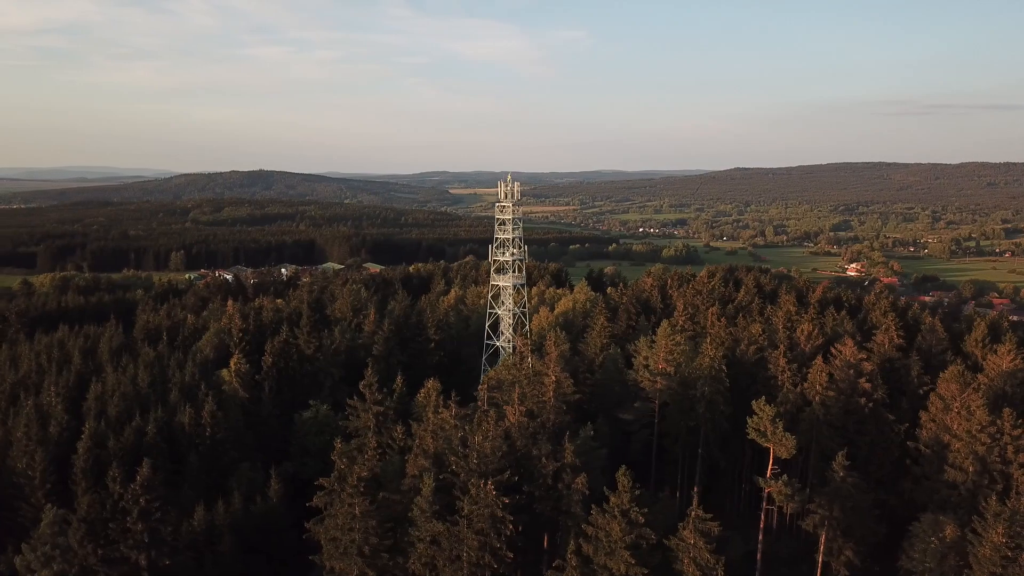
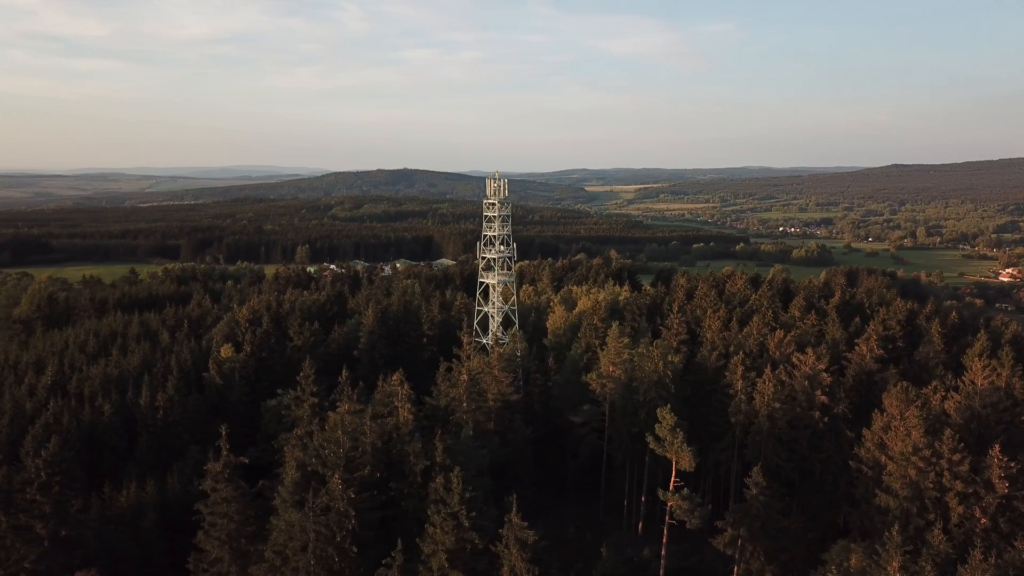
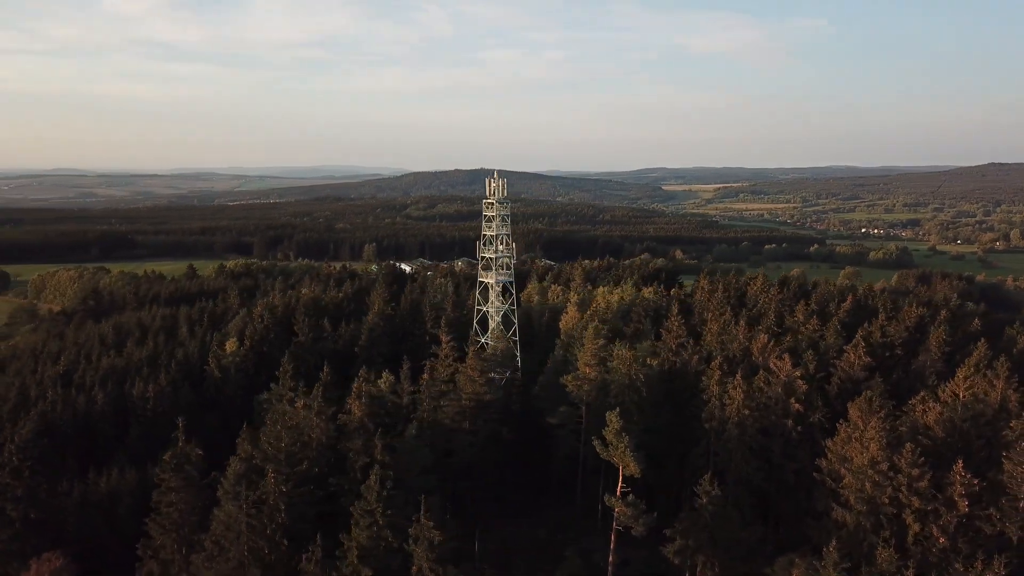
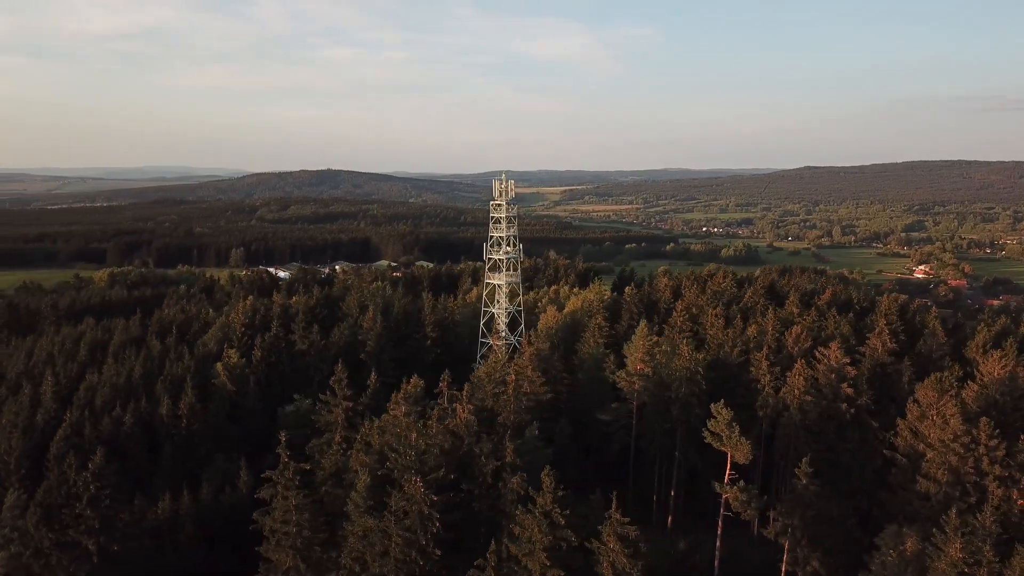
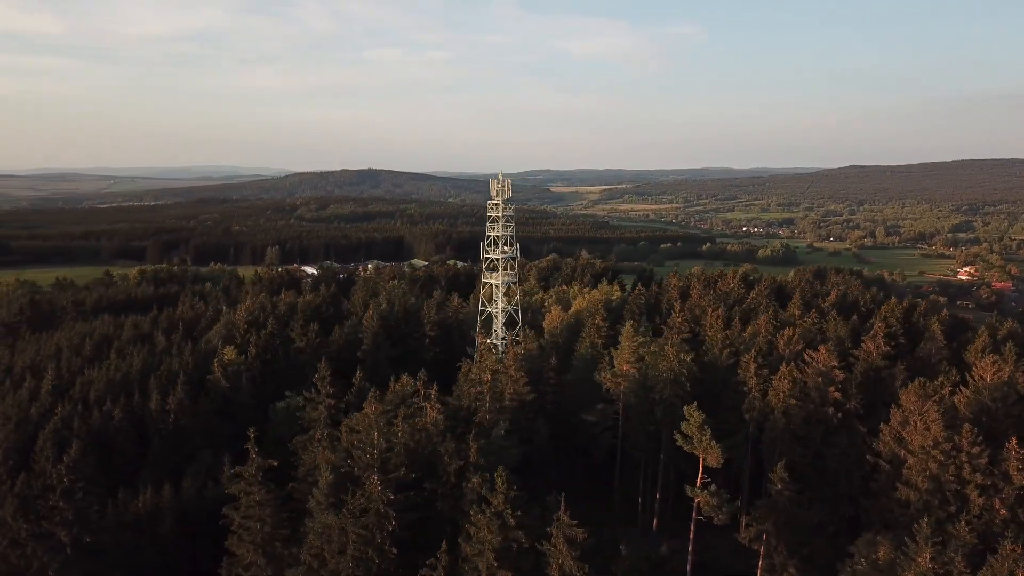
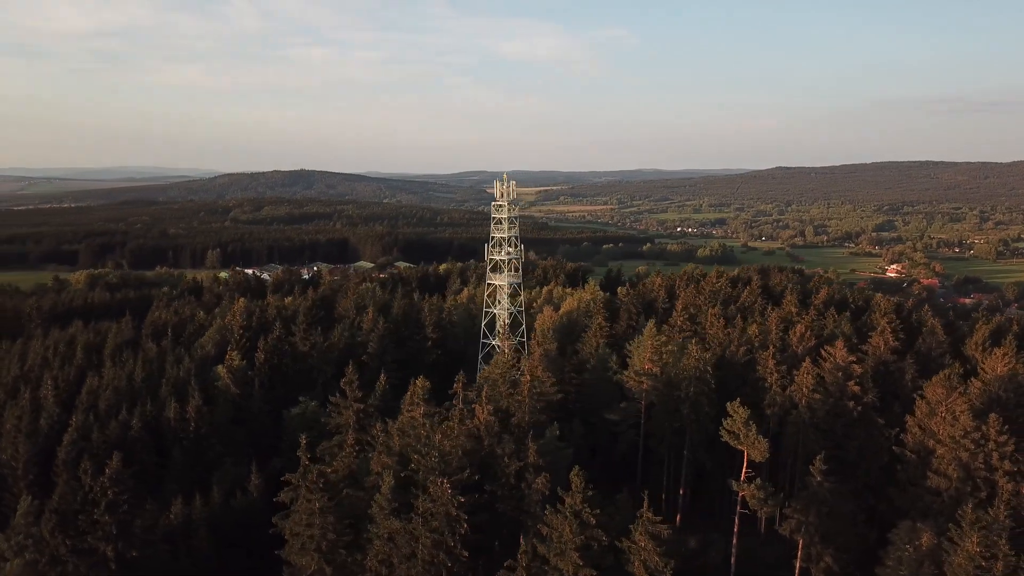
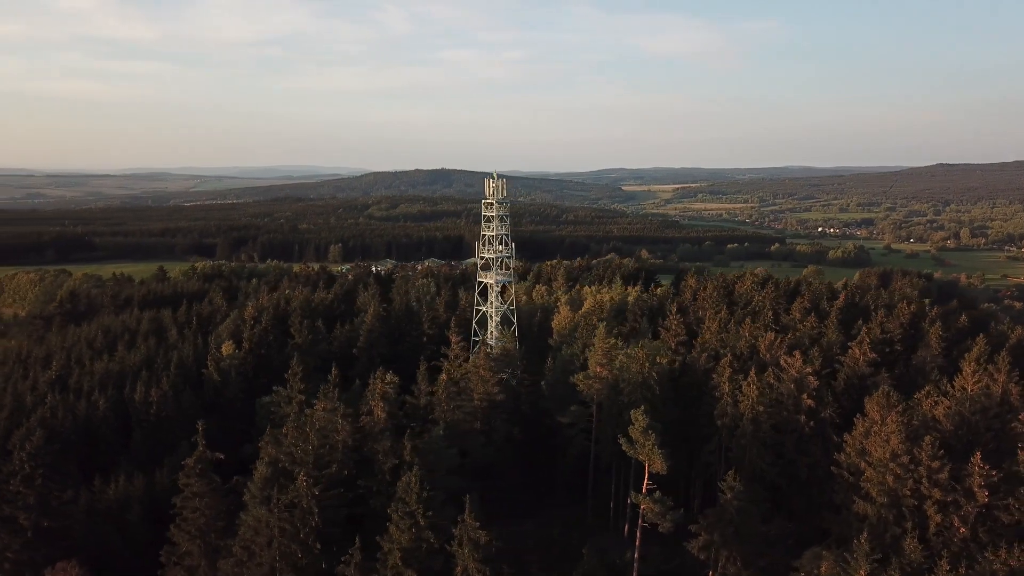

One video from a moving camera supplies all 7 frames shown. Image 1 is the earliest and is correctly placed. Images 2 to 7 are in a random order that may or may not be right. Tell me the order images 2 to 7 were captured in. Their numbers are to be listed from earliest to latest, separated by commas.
6, 4, 5, 2, 7, 3
